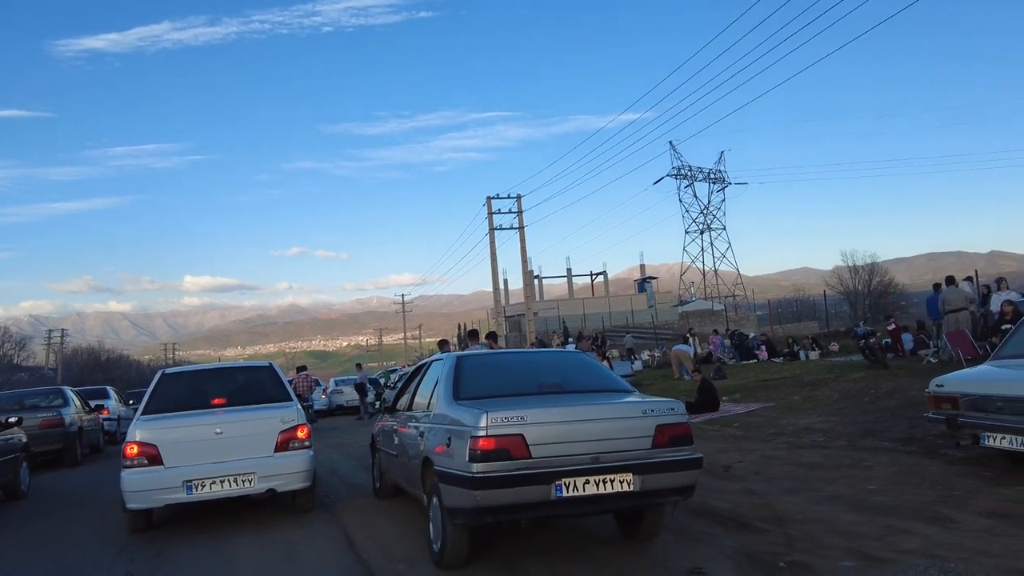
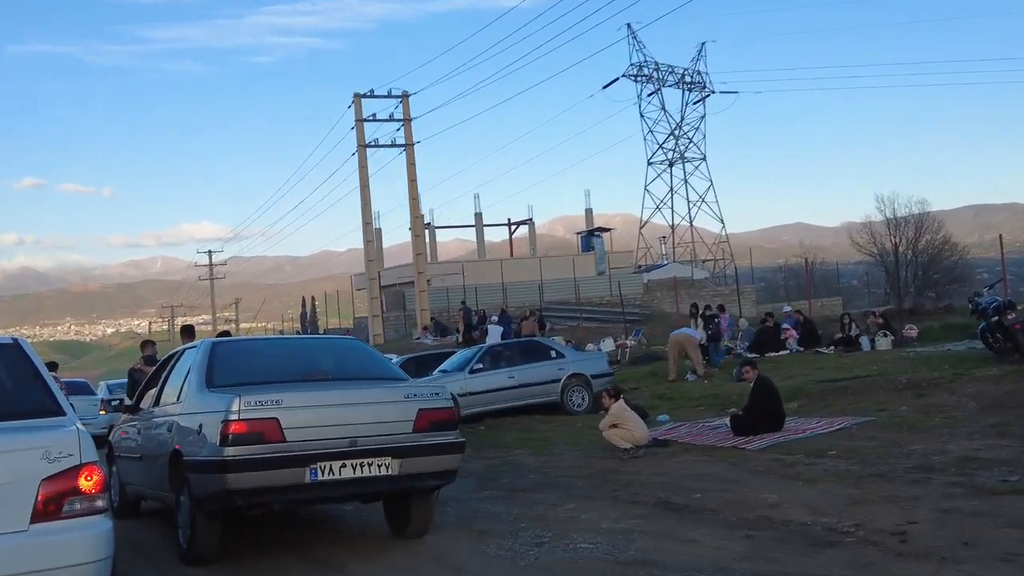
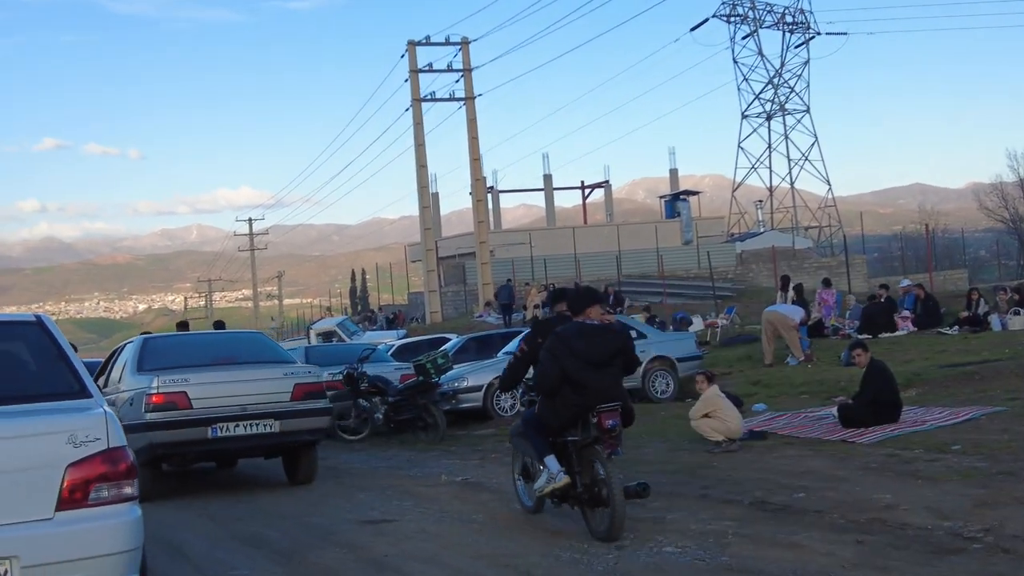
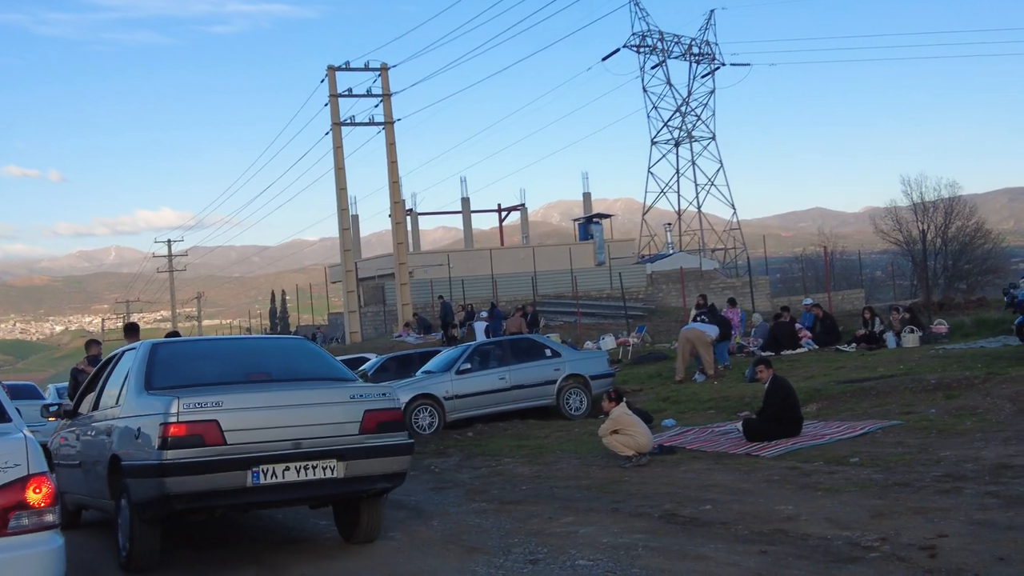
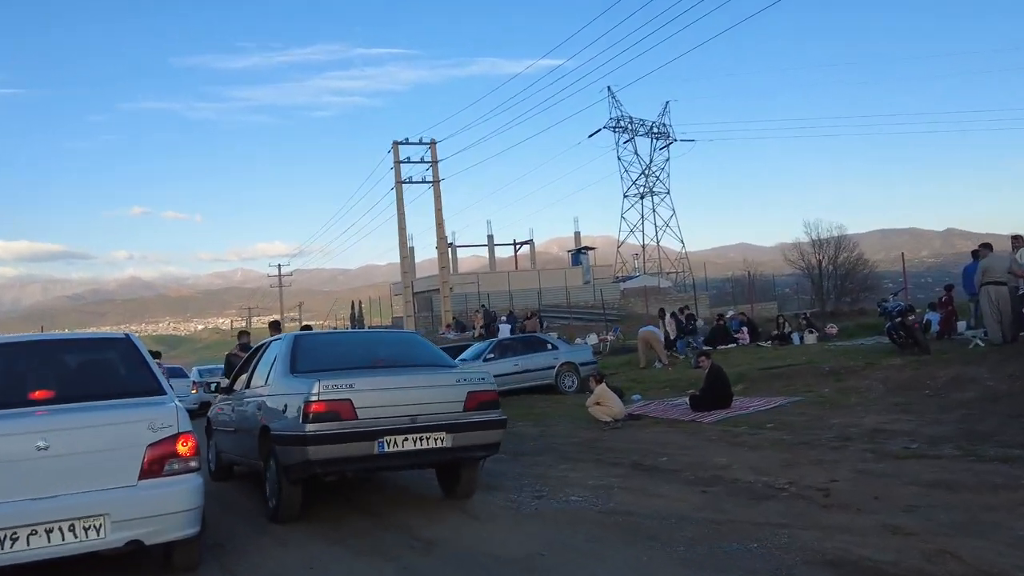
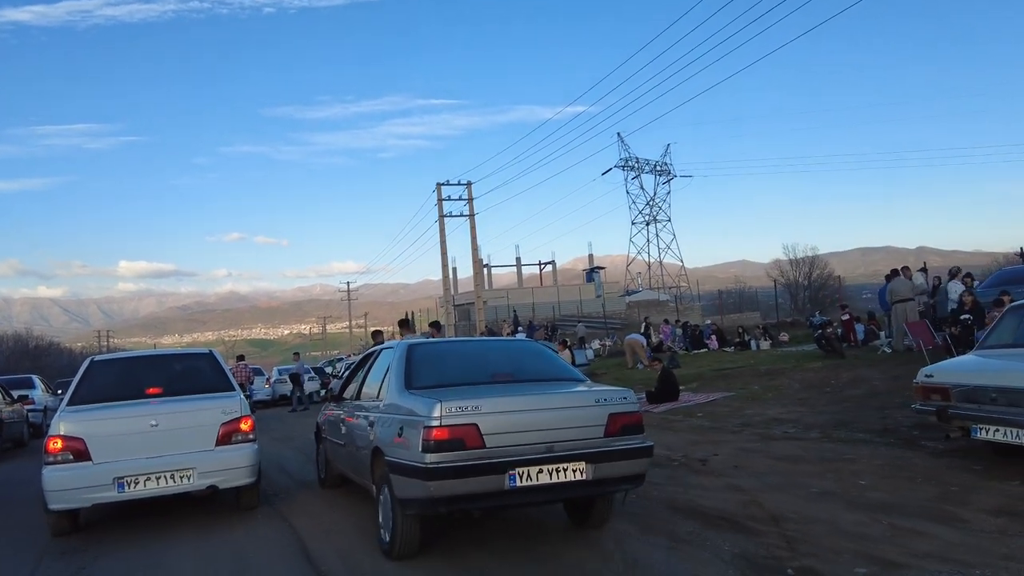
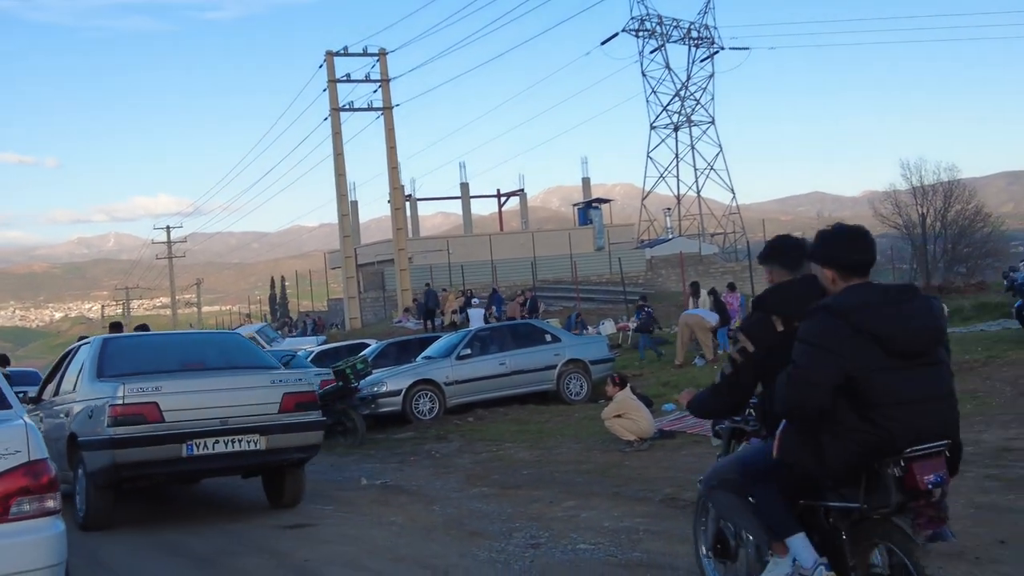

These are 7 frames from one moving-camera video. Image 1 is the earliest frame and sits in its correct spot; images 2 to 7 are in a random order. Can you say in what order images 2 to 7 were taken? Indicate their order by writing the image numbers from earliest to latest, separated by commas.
6, 5, 2, 4, 7, 3
